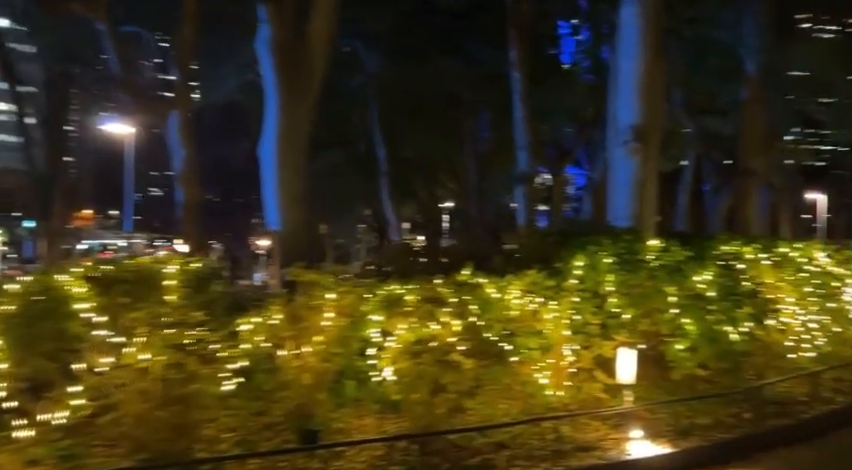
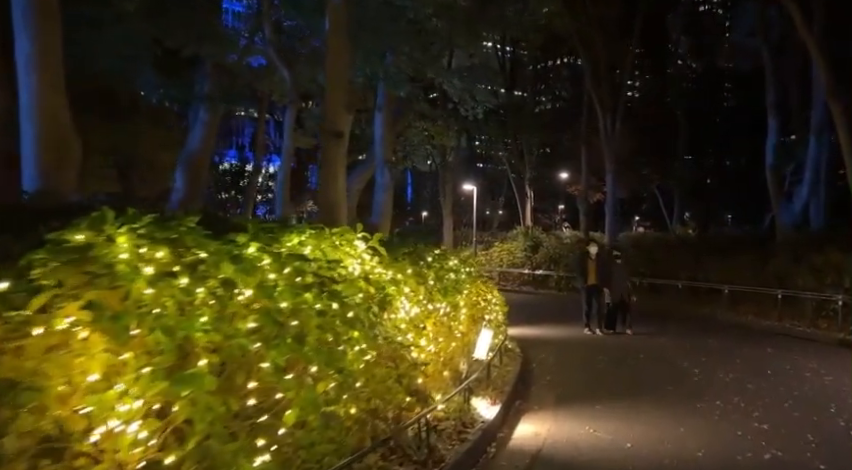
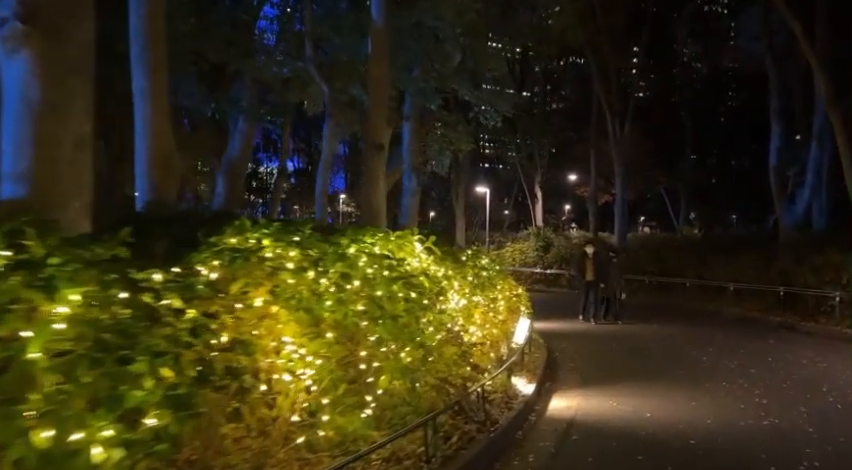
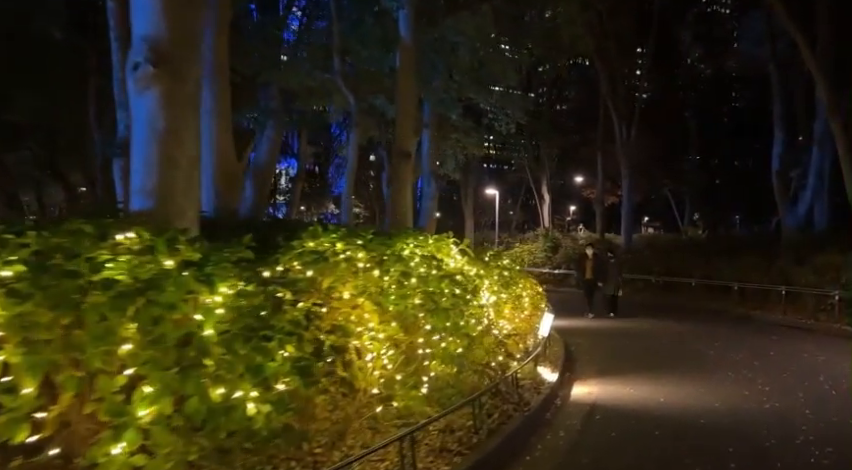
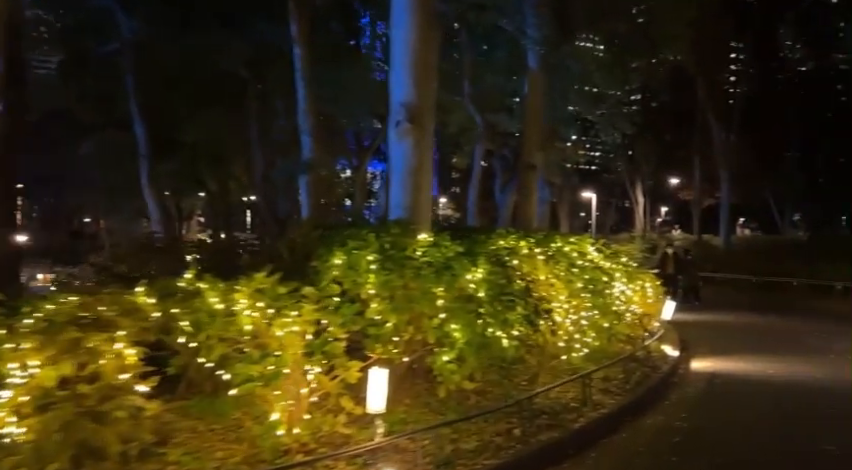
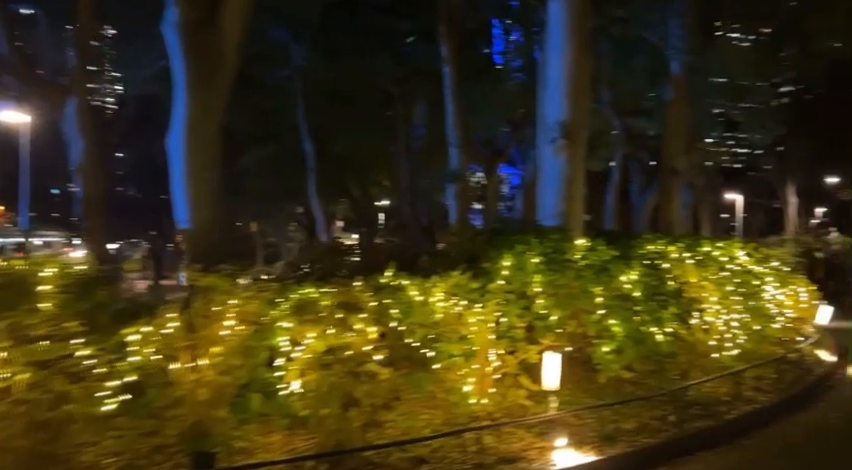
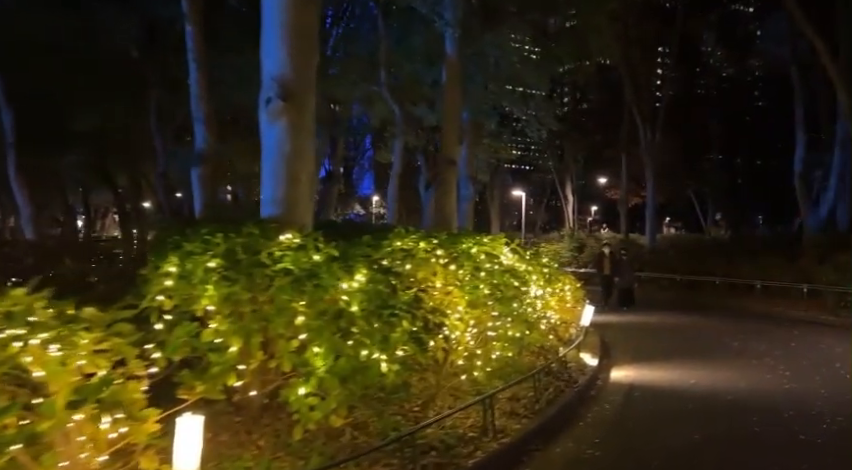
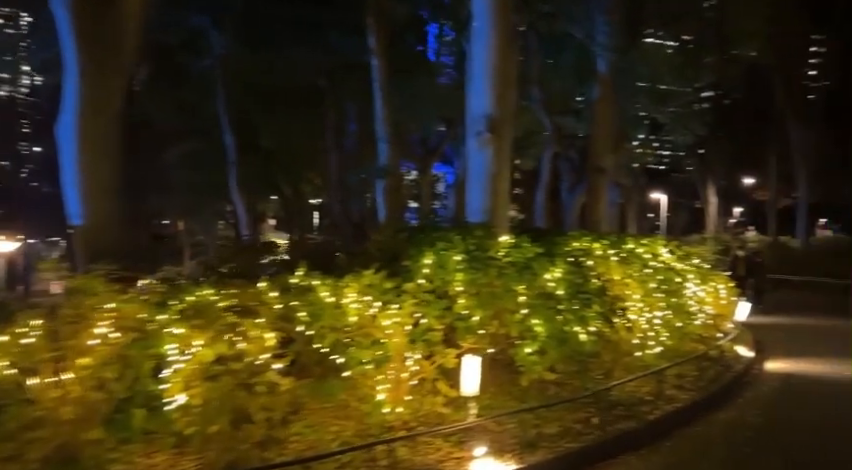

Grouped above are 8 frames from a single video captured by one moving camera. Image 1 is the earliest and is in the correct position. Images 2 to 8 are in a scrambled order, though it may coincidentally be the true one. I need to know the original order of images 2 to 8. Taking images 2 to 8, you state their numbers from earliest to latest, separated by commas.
6, 8, 5, 7, 4, 3, 2
